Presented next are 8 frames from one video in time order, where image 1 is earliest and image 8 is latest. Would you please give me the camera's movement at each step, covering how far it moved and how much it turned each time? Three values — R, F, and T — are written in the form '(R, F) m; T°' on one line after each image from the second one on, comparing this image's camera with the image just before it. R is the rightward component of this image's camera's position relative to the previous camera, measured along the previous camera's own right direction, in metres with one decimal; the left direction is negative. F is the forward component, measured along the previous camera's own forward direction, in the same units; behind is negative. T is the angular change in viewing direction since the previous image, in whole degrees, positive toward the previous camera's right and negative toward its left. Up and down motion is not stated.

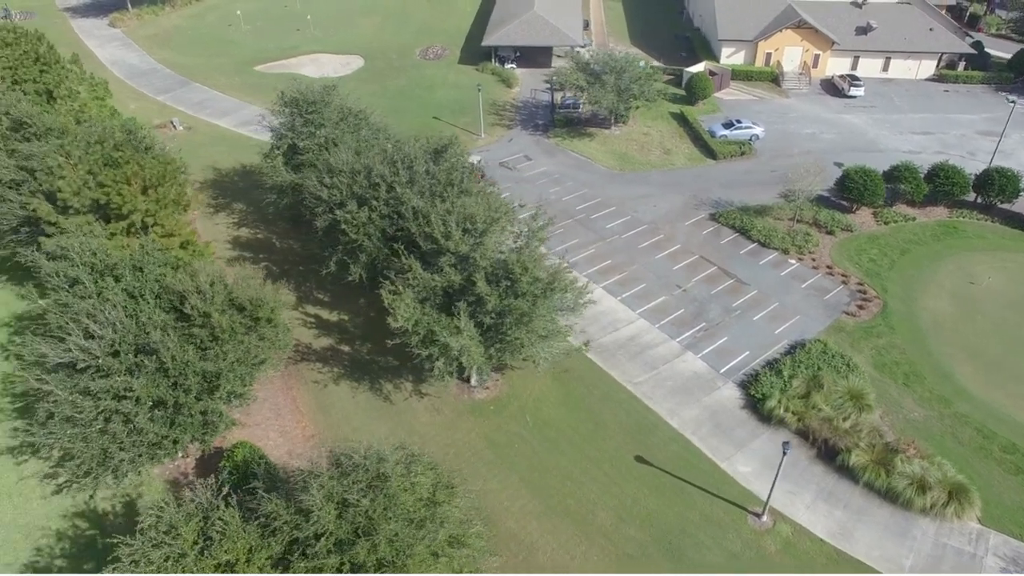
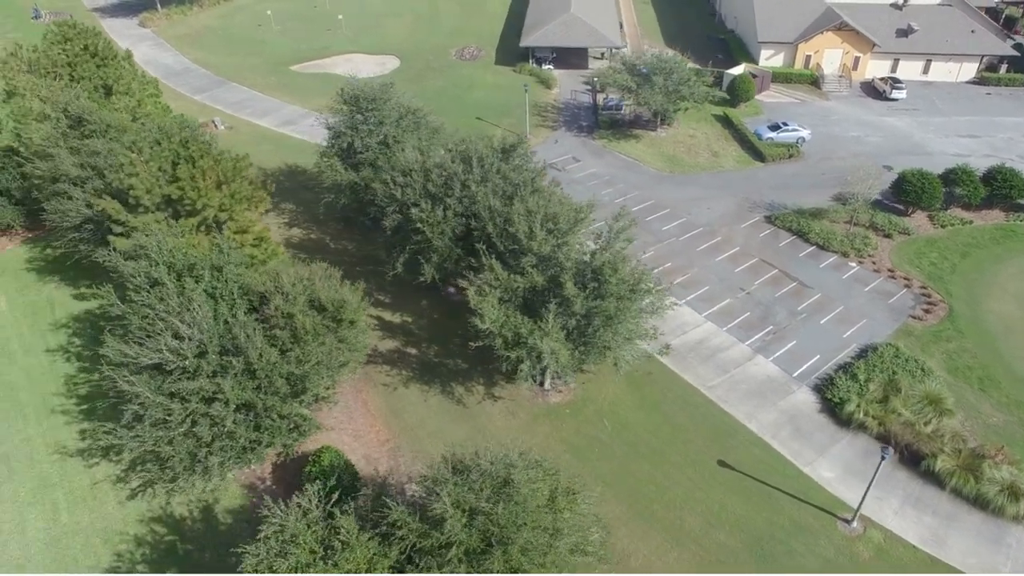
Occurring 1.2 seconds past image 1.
(-3.0, +0.5) m; 0°
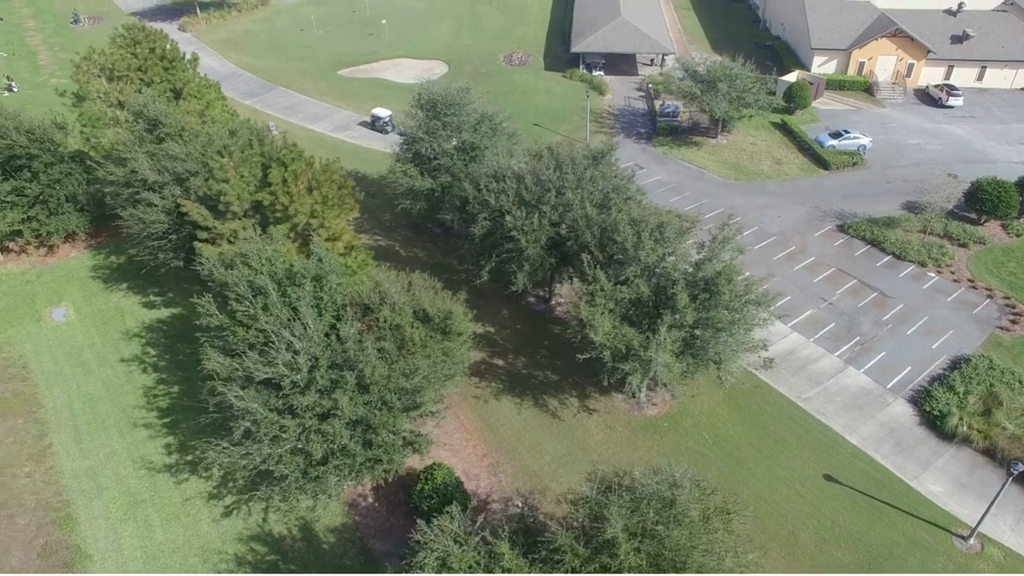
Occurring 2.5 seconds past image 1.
(-3.5, +0.8) m; 0°
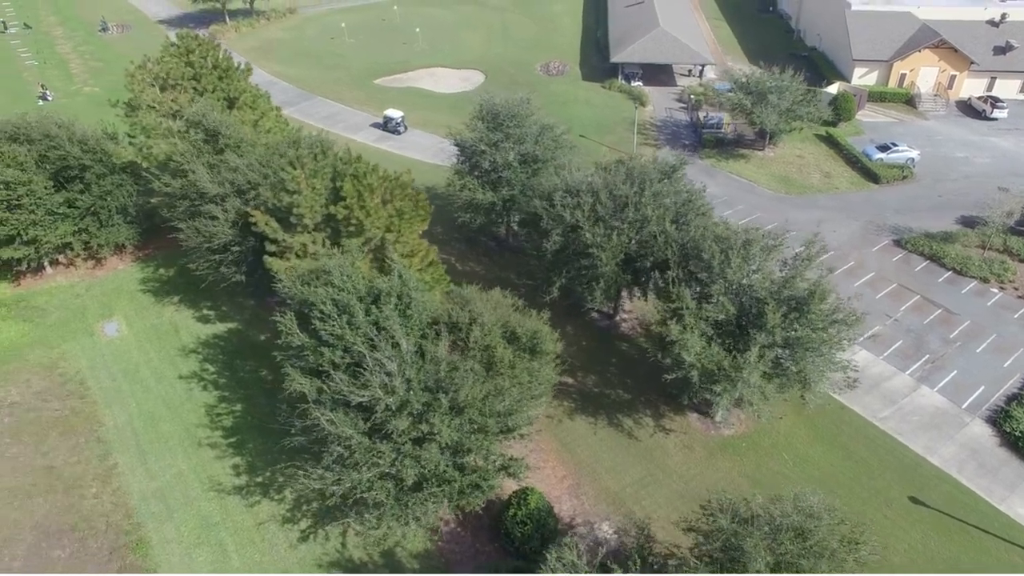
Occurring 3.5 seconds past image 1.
(-2.7, +0.7) m; 0°
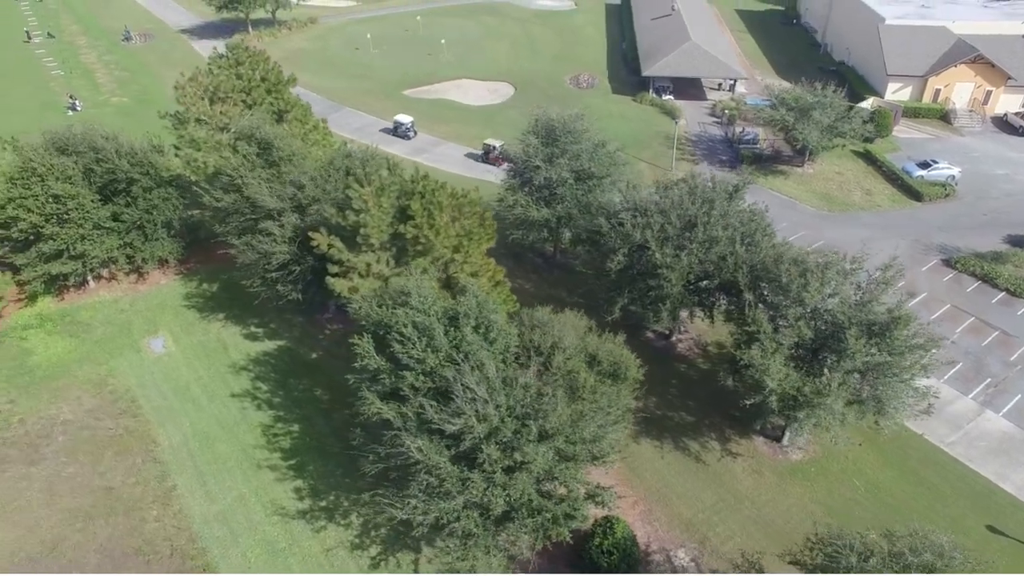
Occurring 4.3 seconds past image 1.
(-2.4, +0.5) m; 0°
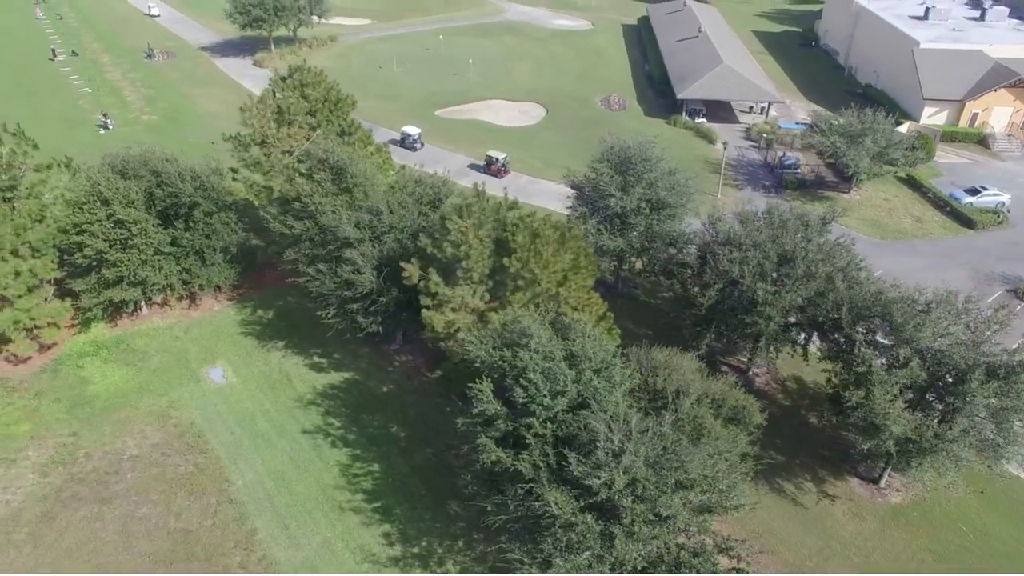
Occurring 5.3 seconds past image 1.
(-3.6, +1.1) m; +1°
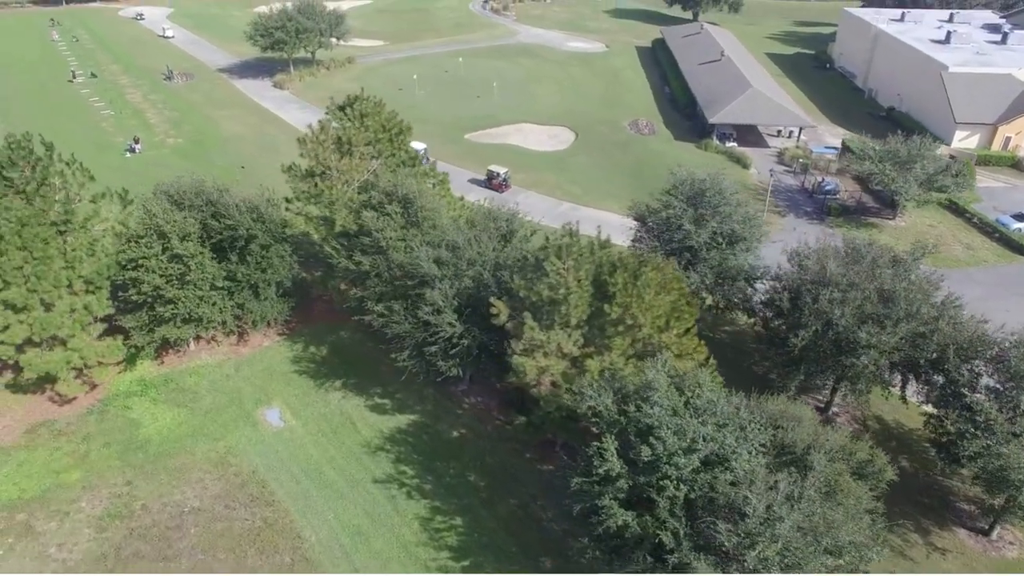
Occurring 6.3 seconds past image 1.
(-3.3, +1.6) m; +1°
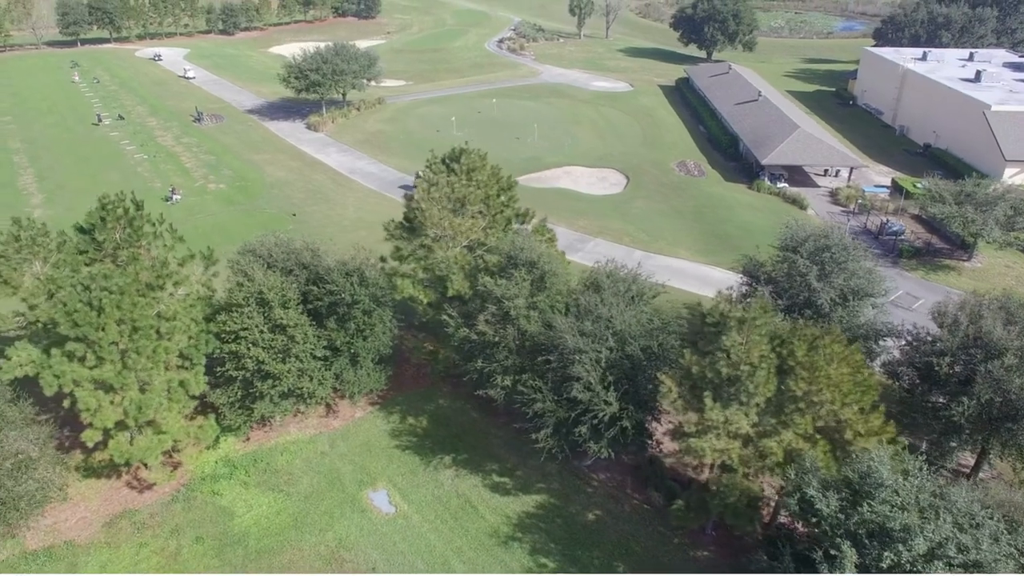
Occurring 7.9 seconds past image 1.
(-5.1, +2.8) m; +1°
